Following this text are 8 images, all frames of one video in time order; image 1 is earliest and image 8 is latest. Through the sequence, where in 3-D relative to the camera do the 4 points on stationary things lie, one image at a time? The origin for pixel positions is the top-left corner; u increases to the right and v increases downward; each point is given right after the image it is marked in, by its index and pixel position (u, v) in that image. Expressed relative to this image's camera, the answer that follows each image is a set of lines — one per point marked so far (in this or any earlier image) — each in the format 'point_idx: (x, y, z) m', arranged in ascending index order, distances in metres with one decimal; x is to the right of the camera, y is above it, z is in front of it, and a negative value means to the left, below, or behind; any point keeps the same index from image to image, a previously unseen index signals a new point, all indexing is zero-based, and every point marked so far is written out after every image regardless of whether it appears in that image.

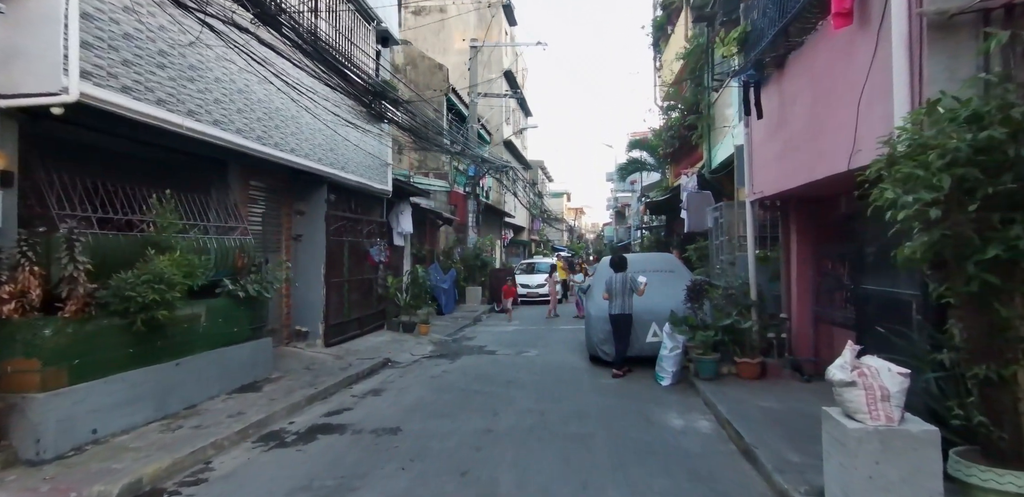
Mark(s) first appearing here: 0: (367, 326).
0: (-3.2, -1.8, +11.9) m
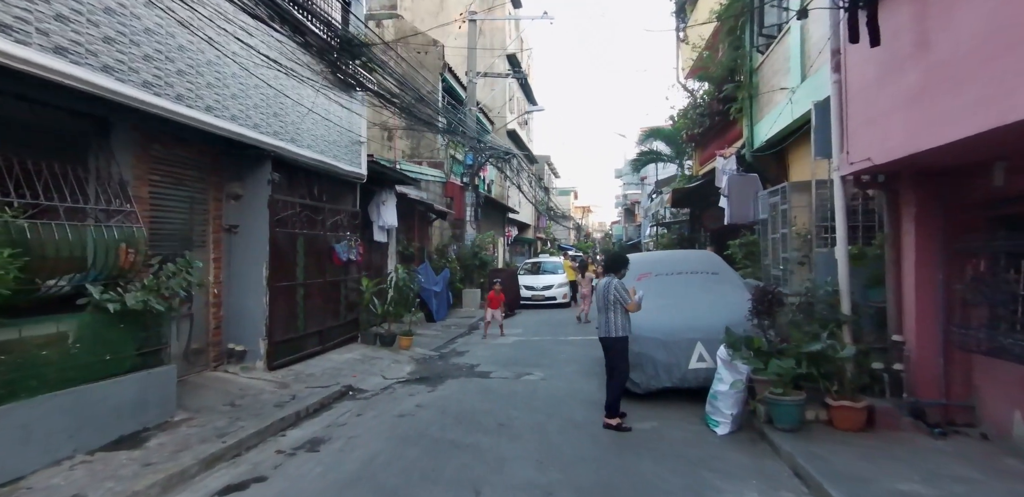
0: (-3.2, -1.7, +9.6) m
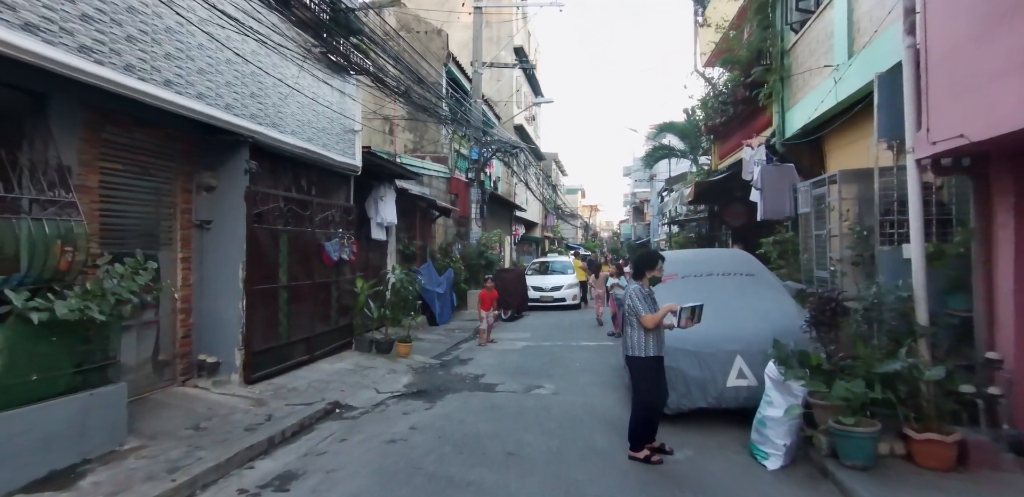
0: (-3.1, -1.6, +8.7) m
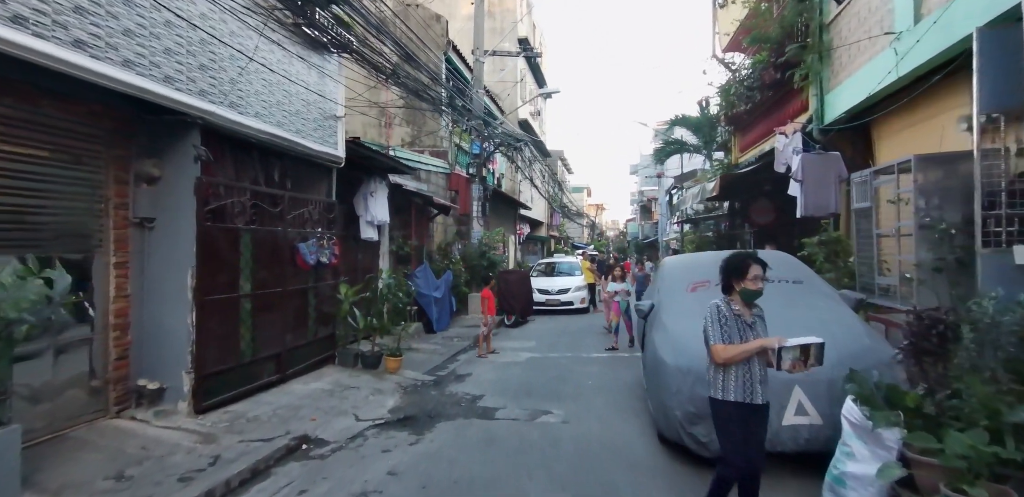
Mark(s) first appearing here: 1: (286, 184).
0: (-3.1, -1.7, +7.6) m
1: (-3.2, +0.9, +7.7) m
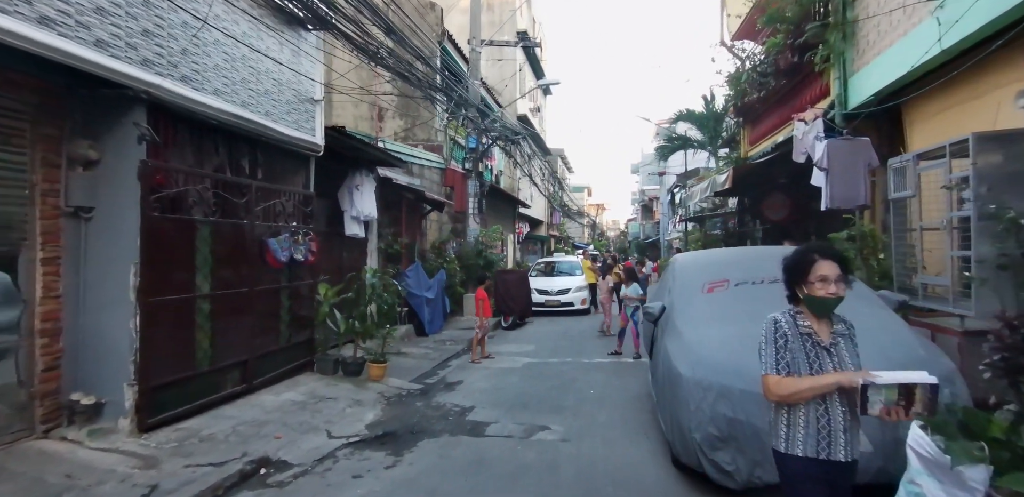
0: (-3.1, -1.6, +6.8) m
1: (-3.3, +1.0, +7.0) m
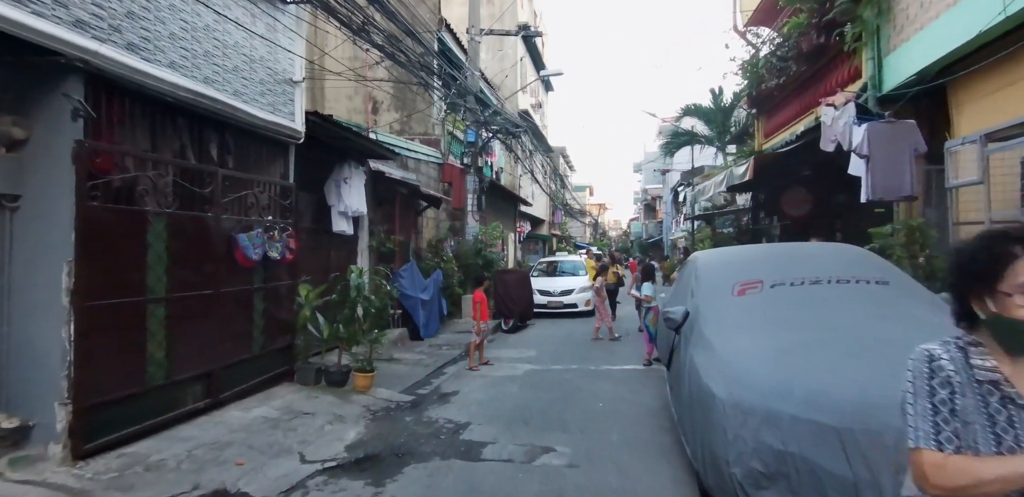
0: (-3.1, -1.6, +6.1) m
1: (-3.3, +1.0, +6.2) m
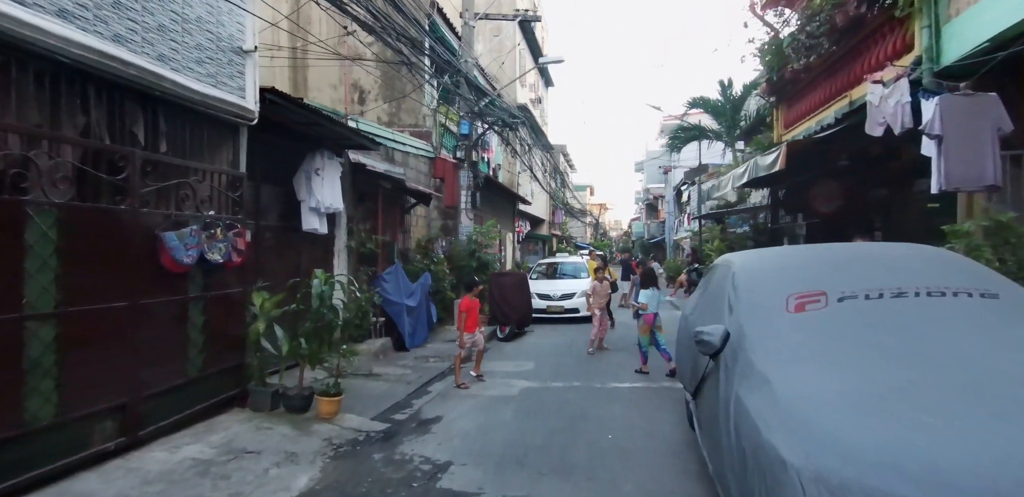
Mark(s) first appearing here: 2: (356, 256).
0: (-3.2, -1.6, +5.0) m
1: (-3.4, +1.0, +5.1) m
2: (-2.9, -0.1, +10.0) m
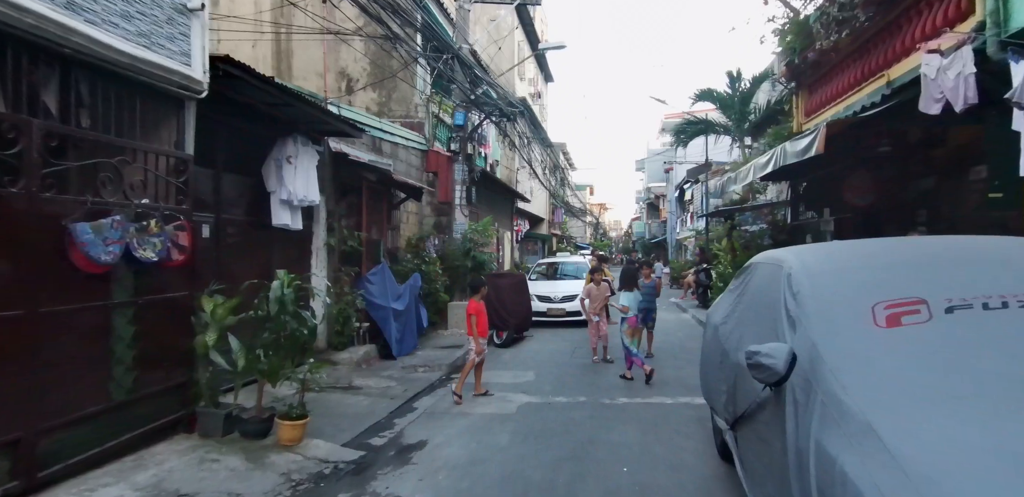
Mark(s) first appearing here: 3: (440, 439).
0: (-3.3, -1.6, +4.0) m
1: (-3.4, +1.0, +4.2) m
2: (-3.0, -0.1, +9.1) m
3: (-0.8, -2.0, +5.7) m
